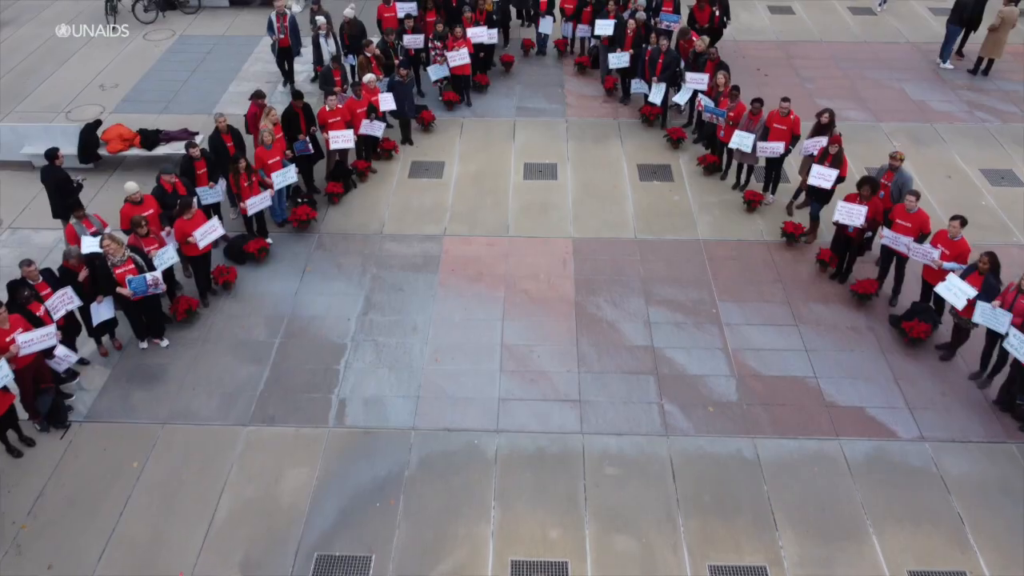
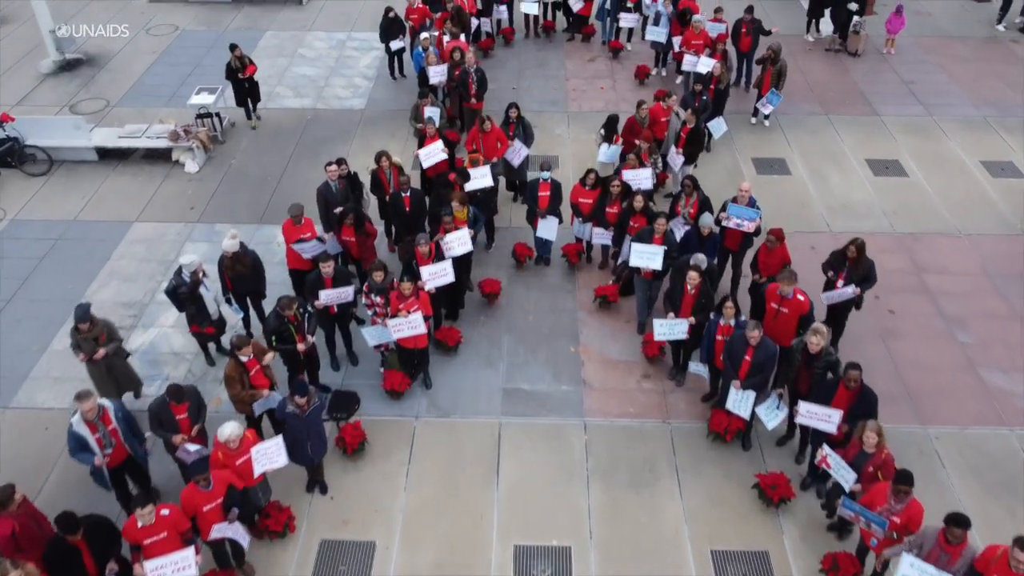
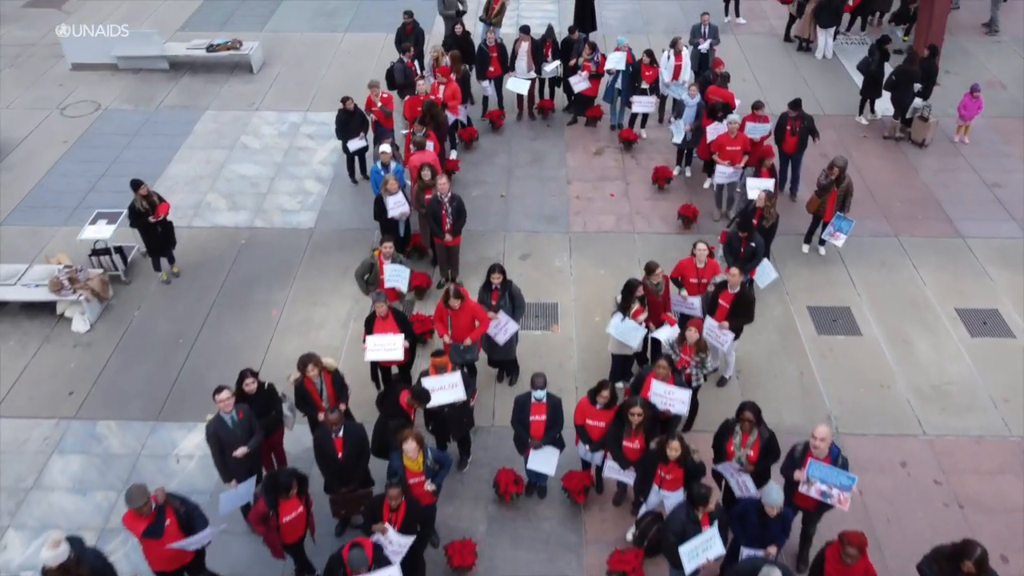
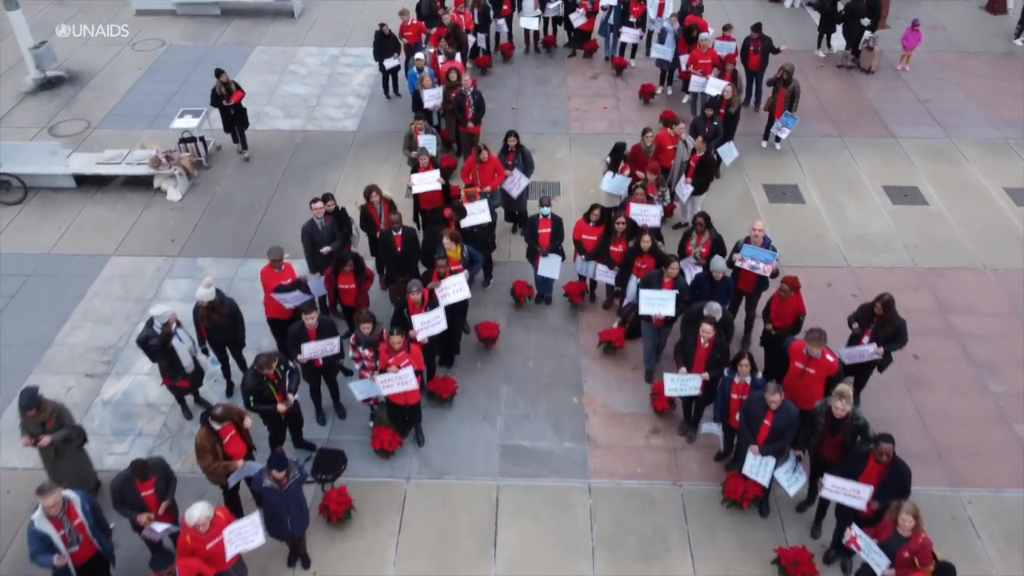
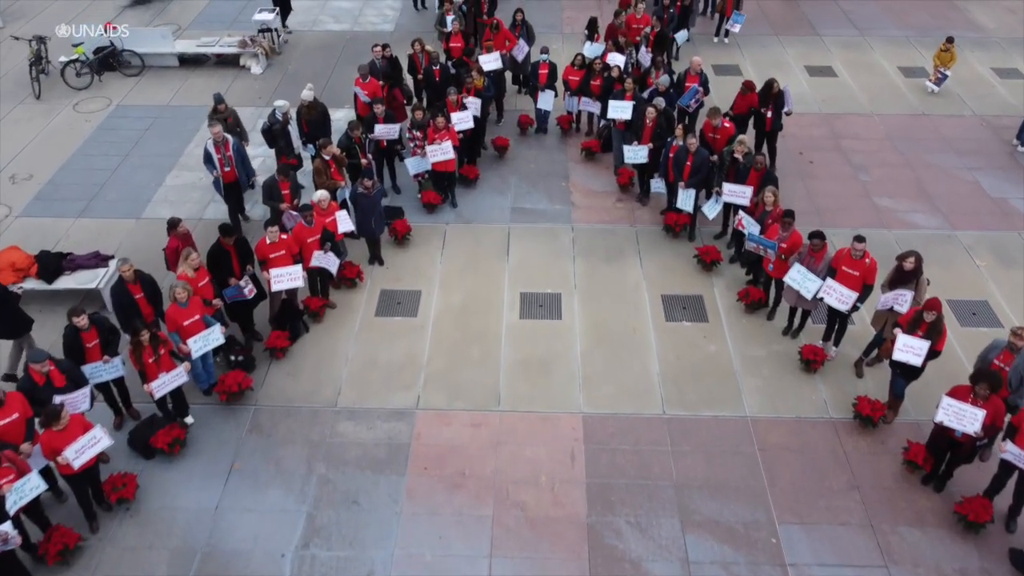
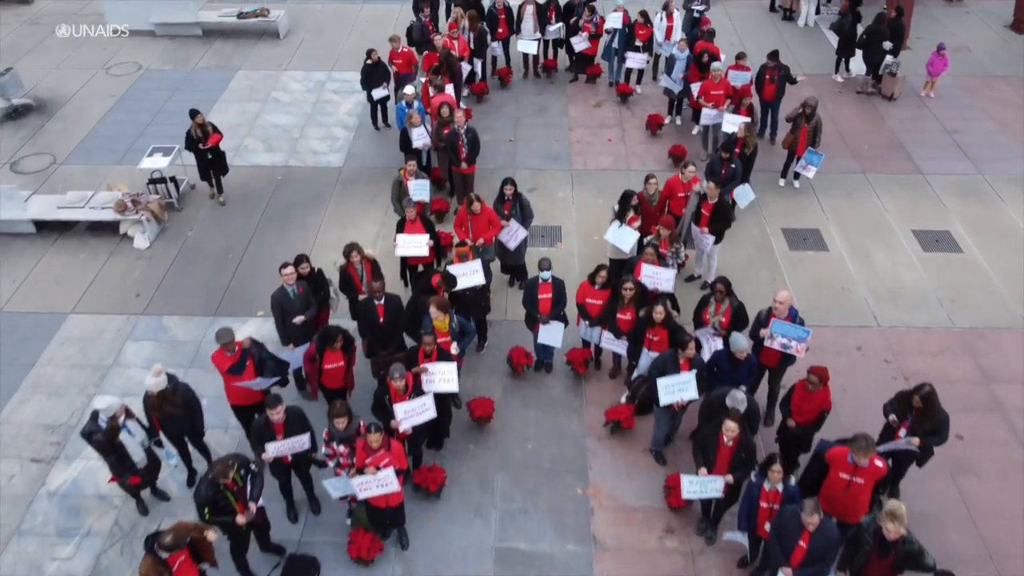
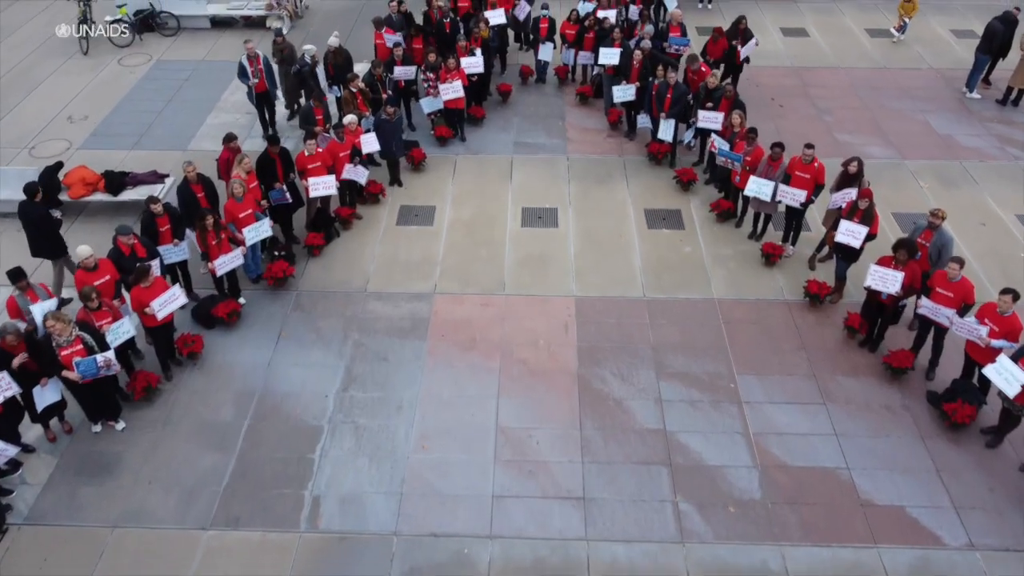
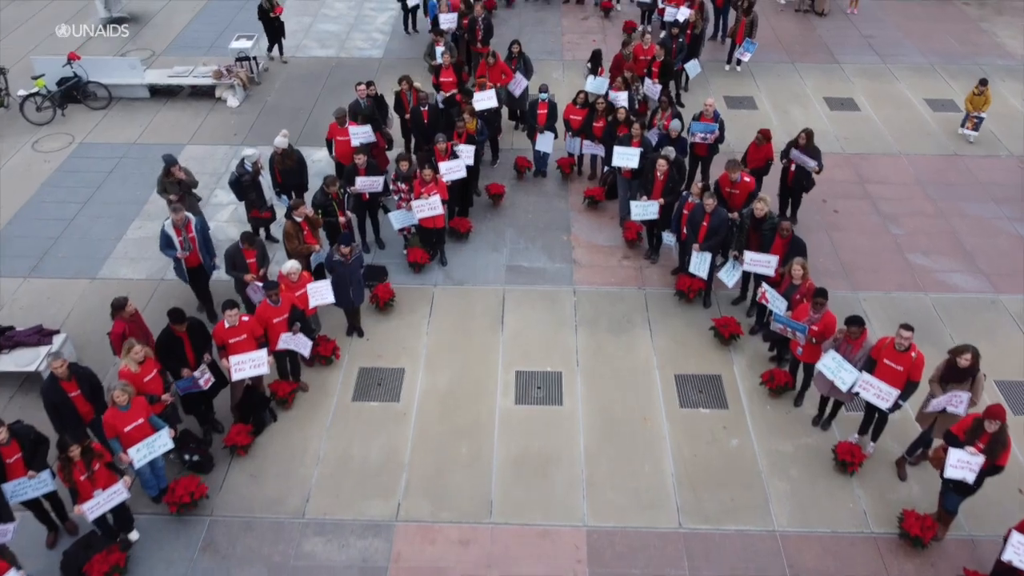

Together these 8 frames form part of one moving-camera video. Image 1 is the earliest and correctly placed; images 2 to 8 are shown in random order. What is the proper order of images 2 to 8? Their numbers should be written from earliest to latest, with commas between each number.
7, 5, 8, 2, 4, 6, 3
